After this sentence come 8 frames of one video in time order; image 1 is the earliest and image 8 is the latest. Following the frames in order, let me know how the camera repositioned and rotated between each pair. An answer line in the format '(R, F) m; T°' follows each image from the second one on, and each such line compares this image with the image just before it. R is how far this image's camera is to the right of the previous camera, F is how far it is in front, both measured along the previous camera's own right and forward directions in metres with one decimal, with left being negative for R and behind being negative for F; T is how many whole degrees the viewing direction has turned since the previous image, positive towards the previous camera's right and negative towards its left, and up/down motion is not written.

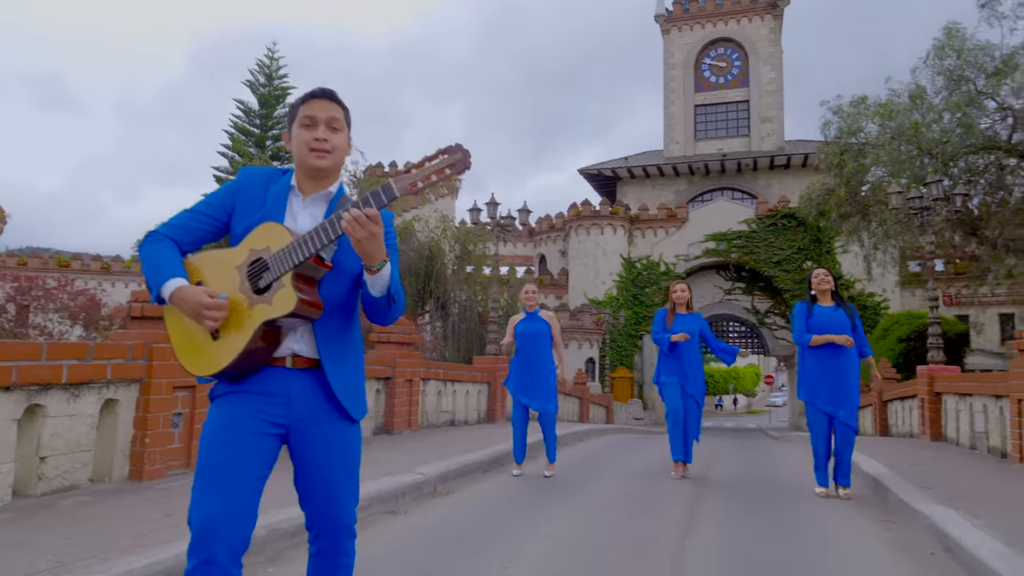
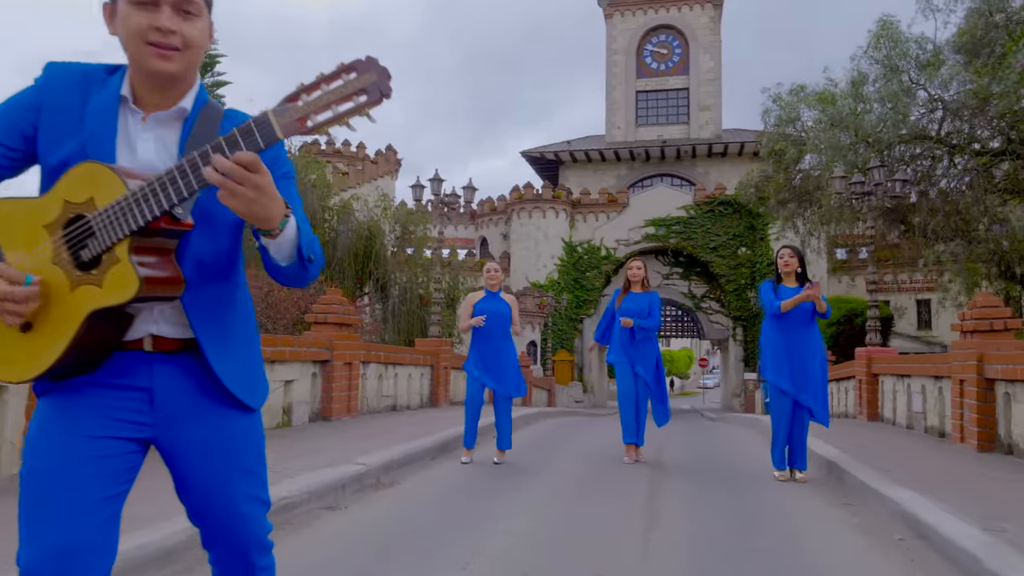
(-0.1, +0.2) m; +4°
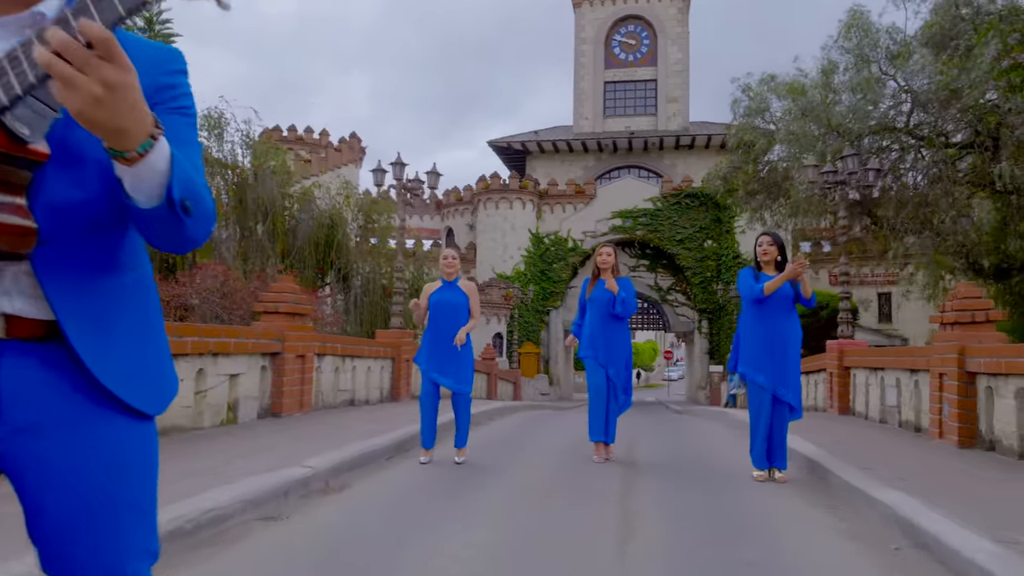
(0.0, +0.5) m; +2°
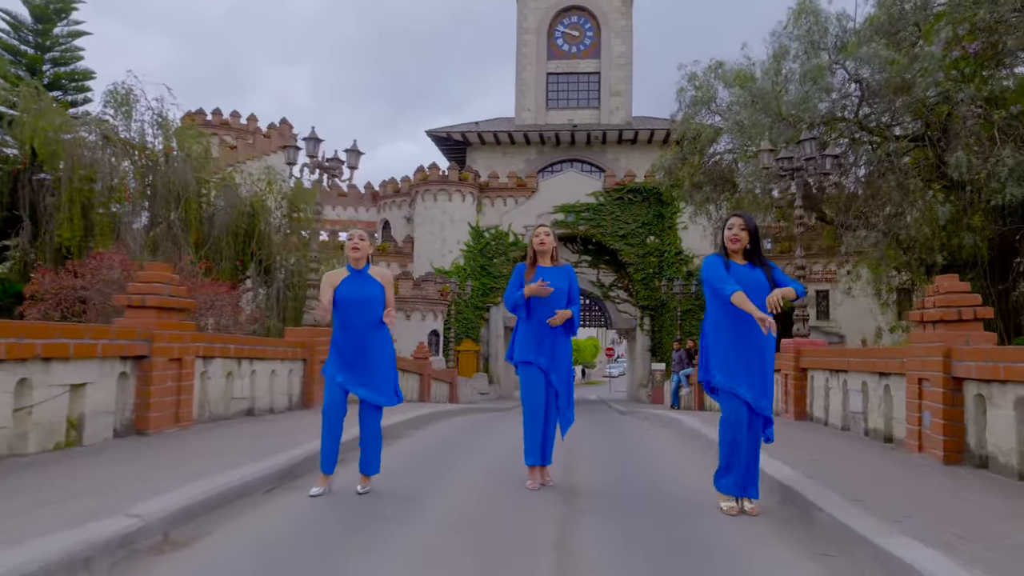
(+0.2, +1.2) m; +4°
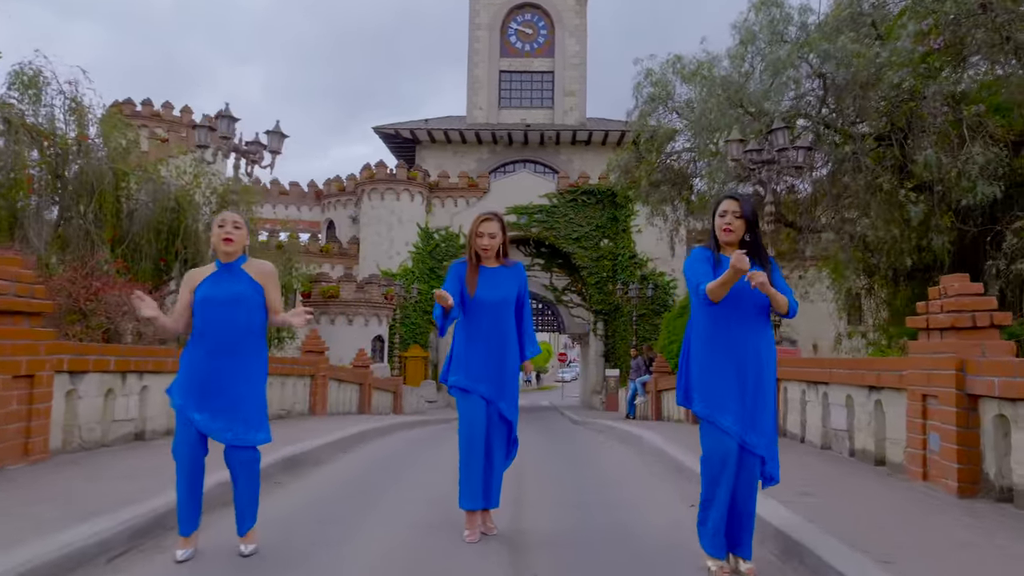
(+0.1, +1.2) m; +3°
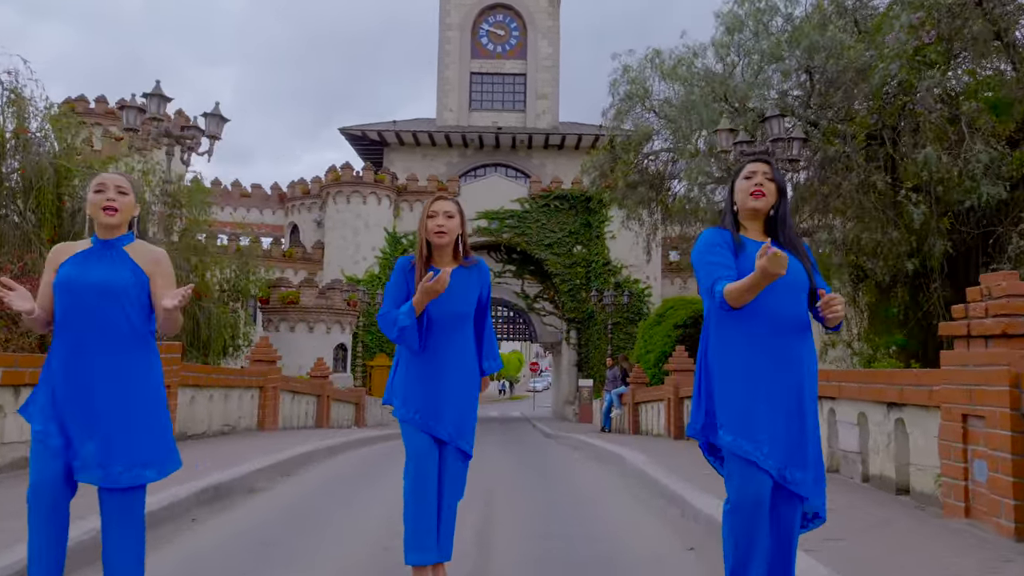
(0.0, +1.1) m; +2°
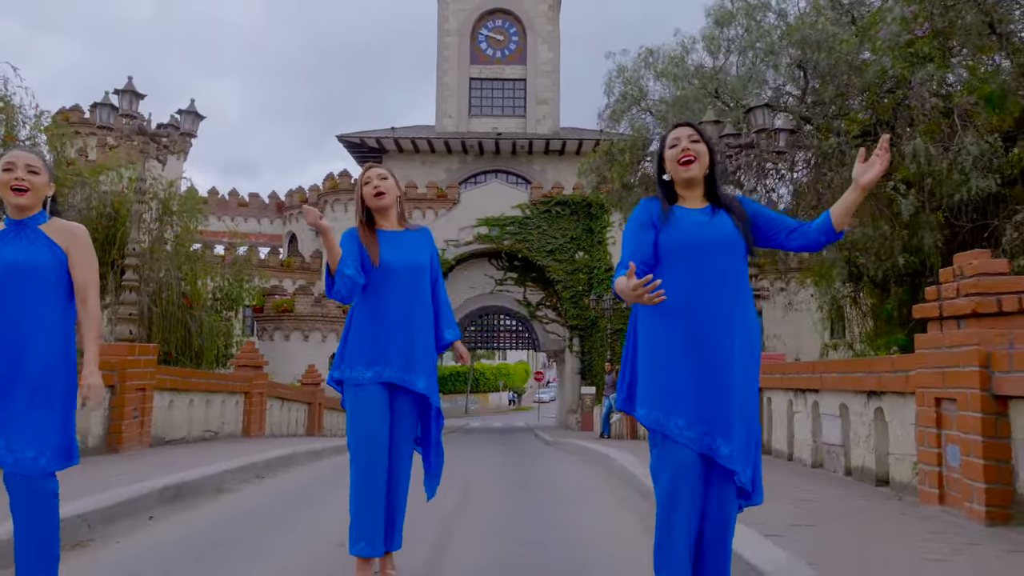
(+0.3, +0.2) m; -1°
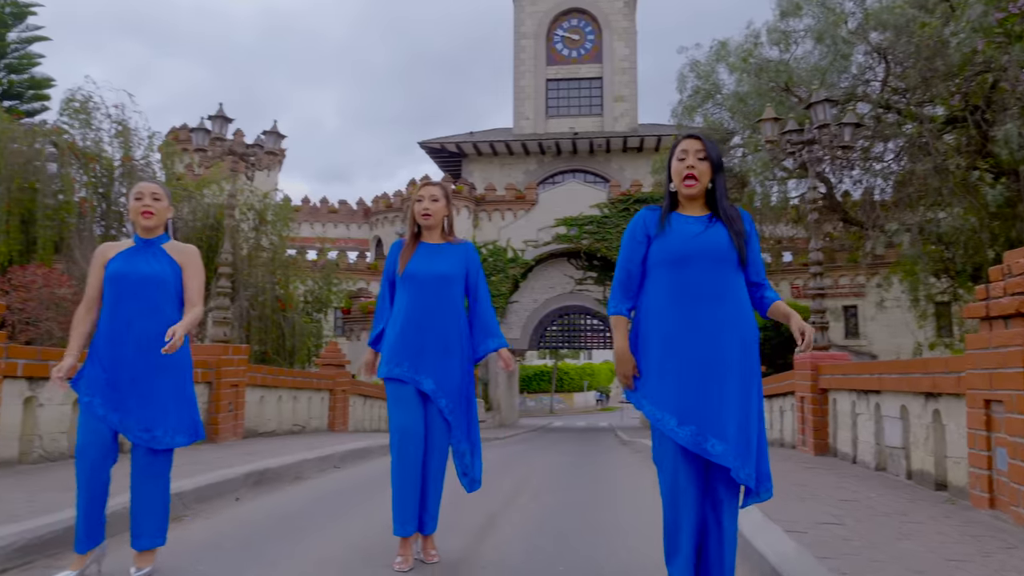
(+0.3, -0.2) m; -6°
